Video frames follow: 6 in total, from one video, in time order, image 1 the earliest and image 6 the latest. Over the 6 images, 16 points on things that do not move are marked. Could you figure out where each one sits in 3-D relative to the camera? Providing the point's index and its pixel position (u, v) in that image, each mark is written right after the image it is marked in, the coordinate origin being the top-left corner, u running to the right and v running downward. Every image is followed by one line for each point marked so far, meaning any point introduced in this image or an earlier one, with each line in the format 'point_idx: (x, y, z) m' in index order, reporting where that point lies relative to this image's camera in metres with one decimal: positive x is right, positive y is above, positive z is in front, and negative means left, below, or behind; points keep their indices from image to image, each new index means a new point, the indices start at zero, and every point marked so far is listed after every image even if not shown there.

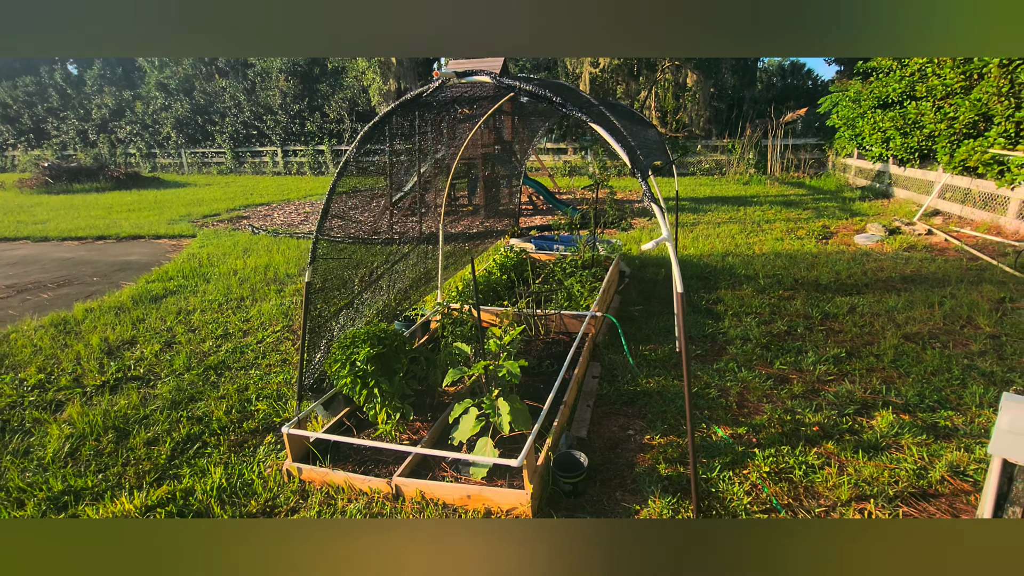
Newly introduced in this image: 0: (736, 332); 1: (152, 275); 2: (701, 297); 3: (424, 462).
0: (+1.8, -0.4, +4.0) m
1: (-4.7, +0.2, +6.5) m
2: (+1.8, -0.1, +4.9) m
3: (-0.5, -0.9, +2.7) m
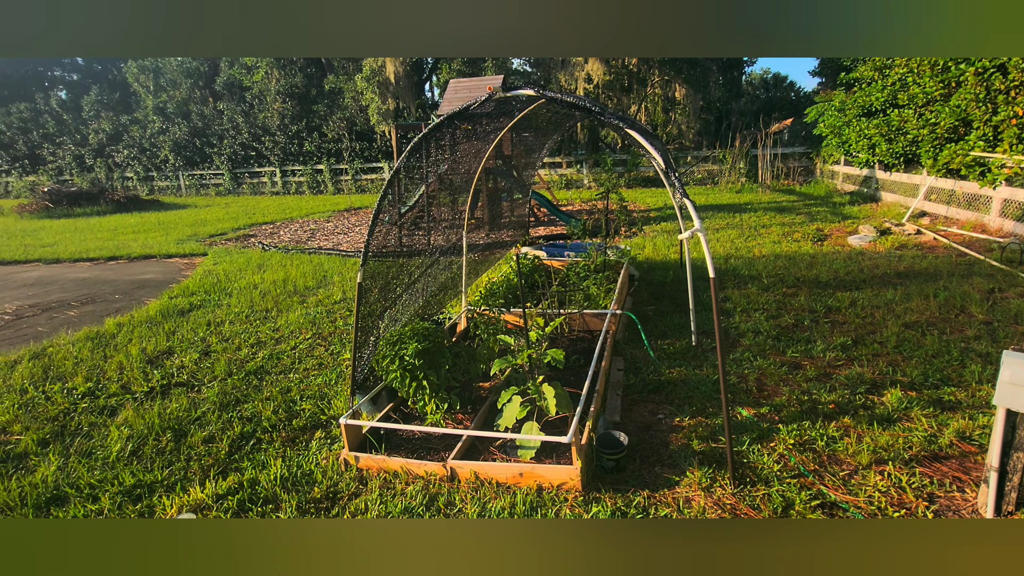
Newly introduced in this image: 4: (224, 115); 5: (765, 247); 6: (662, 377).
0: (+2.0, -0.3, +4.3) m
1: (-4.5, 0.0, +6.7) m
2: (+2.0, -0.1, +5.1) m
3: (-0.2, -0.9, +2.9) m
4: (-10.2, +6.1, +17.8) m
5: (+3.6, +0.6, +7.0) m
6: (+1.0, -0.6, +3.5) m
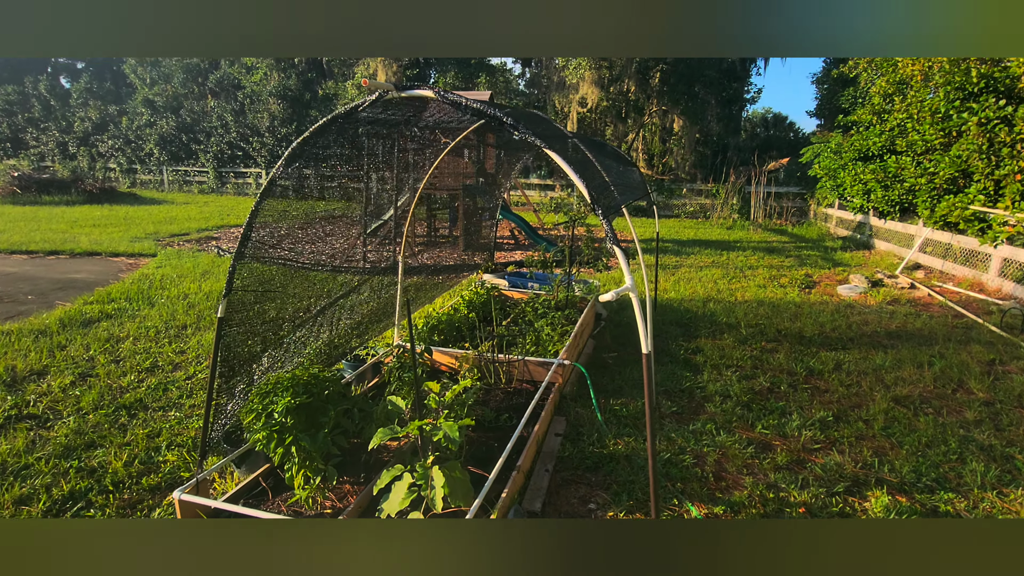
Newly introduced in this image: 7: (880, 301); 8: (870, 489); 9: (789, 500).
0: (+1.5, -0.7, +3.7) m
1: (-5.0, -0.1, +6.0) m
2: (+1.5, -0.5, +4.6) m
3: (-0.8, -1.1, +2.2) m
4: (-10.4, +6.0, +17.3) m
5: (+3.1, 0.0, +6.5) m
6: (+0.5, -0.9, +2.9) m
7: (+4.7, -0.2, +6.4) m
8: (+1.9, -1.0, +2.6) m
9: (+1.4, -1.1, +2.5) m
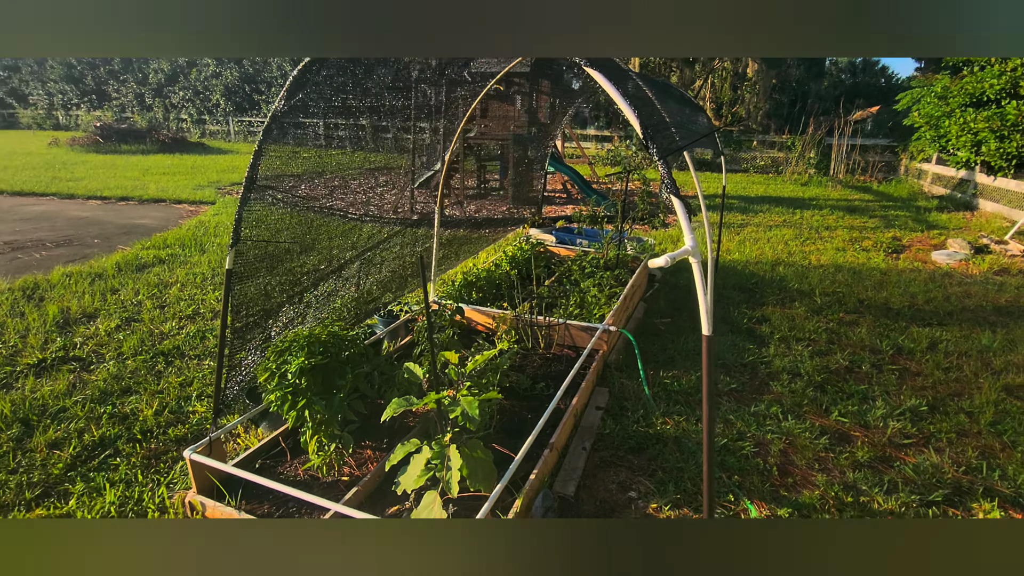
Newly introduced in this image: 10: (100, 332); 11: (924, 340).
0: (+1.8, -0.5, +3.3) m
1: (-4.5, +0.6, +6.2) m
2: (+1.9, -0.2, +4.1) m
3: (-0.6, -0.9, +2.1) m
4: (-8.5, +7.8, +17.3) m
5: (+3.6, +0.4, +5.8) m
6: (+0.7, -0.7, +2.6) m
7: (+5.2, +0.2, +5.5) m
8: (+2.0, -0.9, +2.2) m
9: (+1.5, -0.9, +2.1) m
10: (-3.0, -0.3, +3.7) m
11: (+3.0, -0.4, +3.6) m
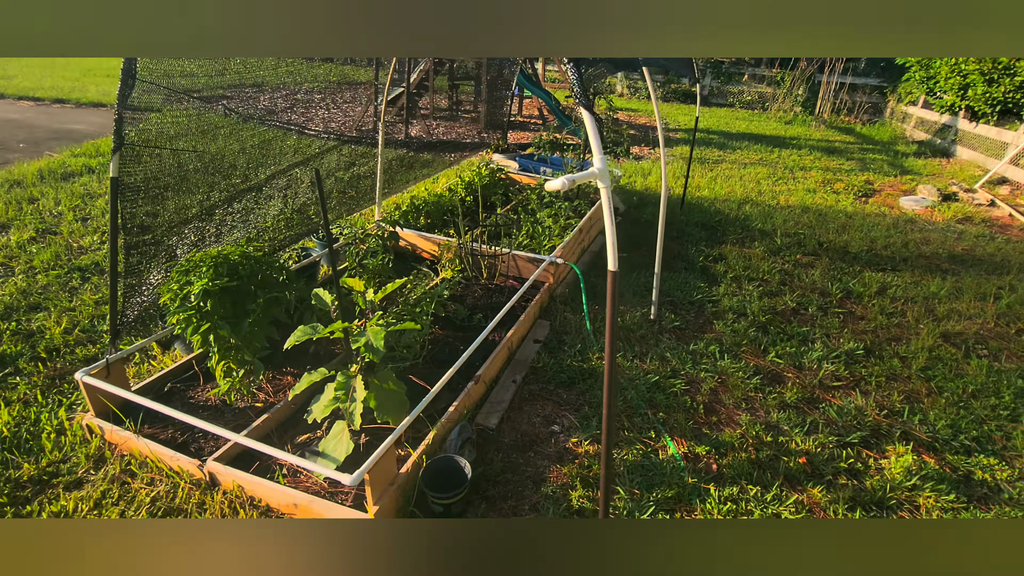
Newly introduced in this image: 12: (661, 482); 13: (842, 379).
0: (+1.4, -0.1, +3.2) m
1: (-4.9, +1.6, +5.7) m
2: (+1.5, +0.3, +4.0) m
3: (-1.0, -0.6, +2.0) m
4: (-9.0, +10.5, +15.6) m
5: (+3.2, +1.1, +5.7) m
6: (+0.4, -0.4, +2.6) m
7: (+4.8, +0.8, +5.5) m
8: (+1.6, -0.7, +2.2) m
9: (+1.2, -0.7, +2.1) m
10: (-3.4, +0.3, +3.4) m
11: (+2.6, 0.0, +3.6) m
12: (+0.6, -0.7, +1.9) m
13: (+1.7, -0.5, +2.6) m
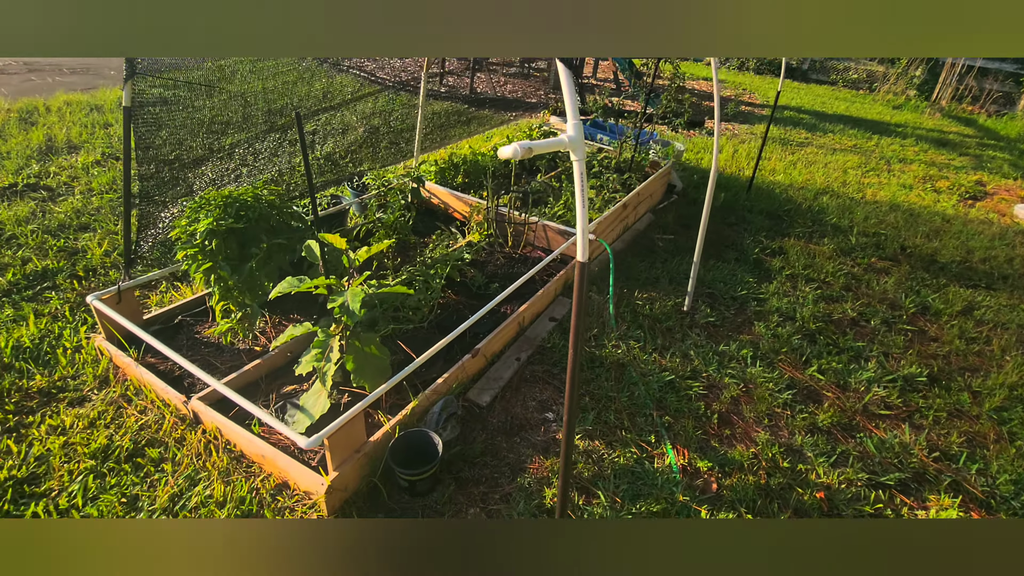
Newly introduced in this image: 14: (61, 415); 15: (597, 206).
0: (+1.5, -0.1, +2.9) m
1: (-4.2, +2.5, +5.9) m
2: (+1.8, +0.3, +3.6) m
3: (-1.0, -0.4, +2.0) m
4: (-6.0, +12.4, +15.5) m
5: (+3.8, +1.0, +5.1) m
6: (+0.4, -0.3, +2.4) m
7: (+5.3, +0.5, +4.7) m
8: (+1.6, -0.8, +1.9) m
9: (+1.1, -0.7, +1.8) m
10: (-3.1, +0.9, +3.6) m
11: (+2.8, -0.1, +3.1) m
12: (+0.5, -0.7, +1.7) m
13: (+1.7, -0.5, +2.2) m
14: (-1.7, -0.5, +1.9) m
15: (+0.6, +0.5, +3.3) m
